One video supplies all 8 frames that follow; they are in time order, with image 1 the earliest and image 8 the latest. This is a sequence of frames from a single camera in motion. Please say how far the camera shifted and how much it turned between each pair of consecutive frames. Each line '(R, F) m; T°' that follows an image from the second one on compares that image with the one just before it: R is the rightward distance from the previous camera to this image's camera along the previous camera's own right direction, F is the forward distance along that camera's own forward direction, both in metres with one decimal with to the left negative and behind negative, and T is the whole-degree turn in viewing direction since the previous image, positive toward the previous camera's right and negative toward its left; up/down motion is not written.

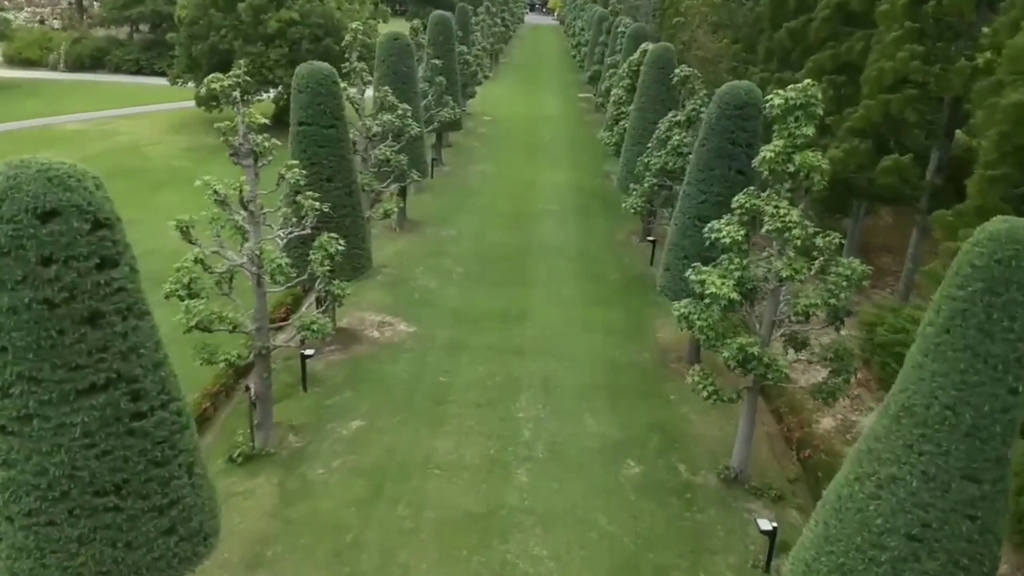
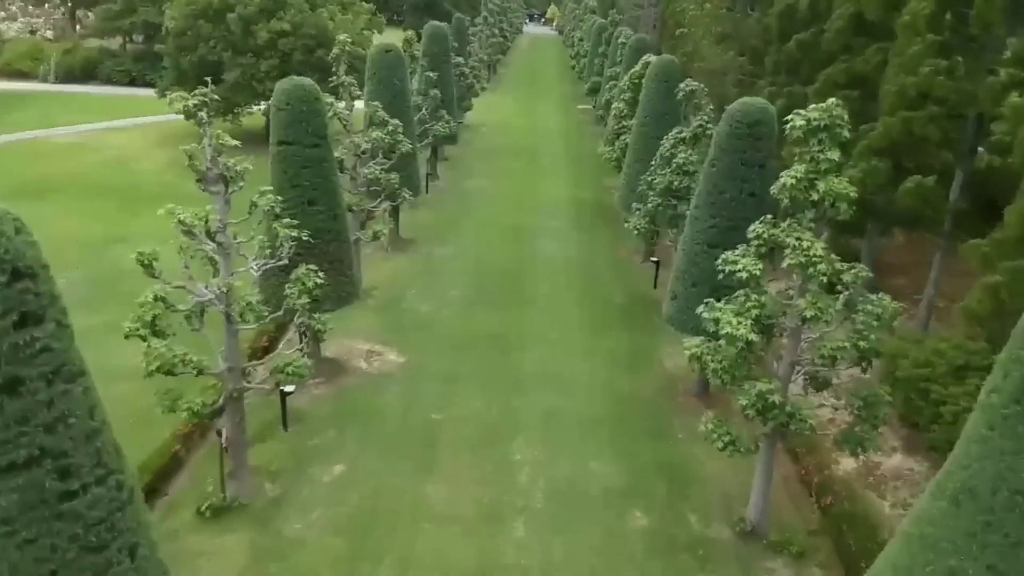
(+0.1, +1.0) m; 0°
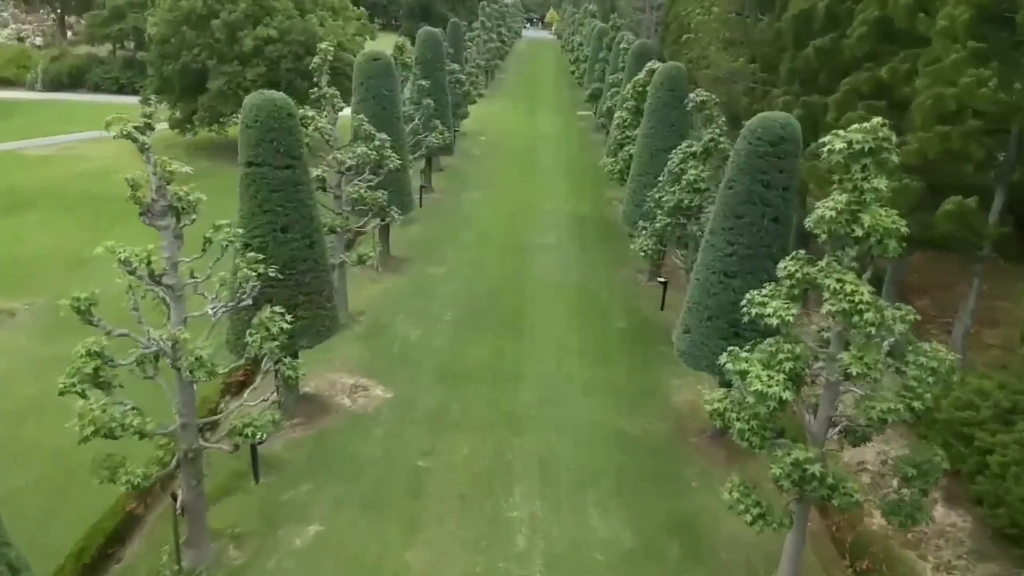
(+0.1, +1.3) m; 0°
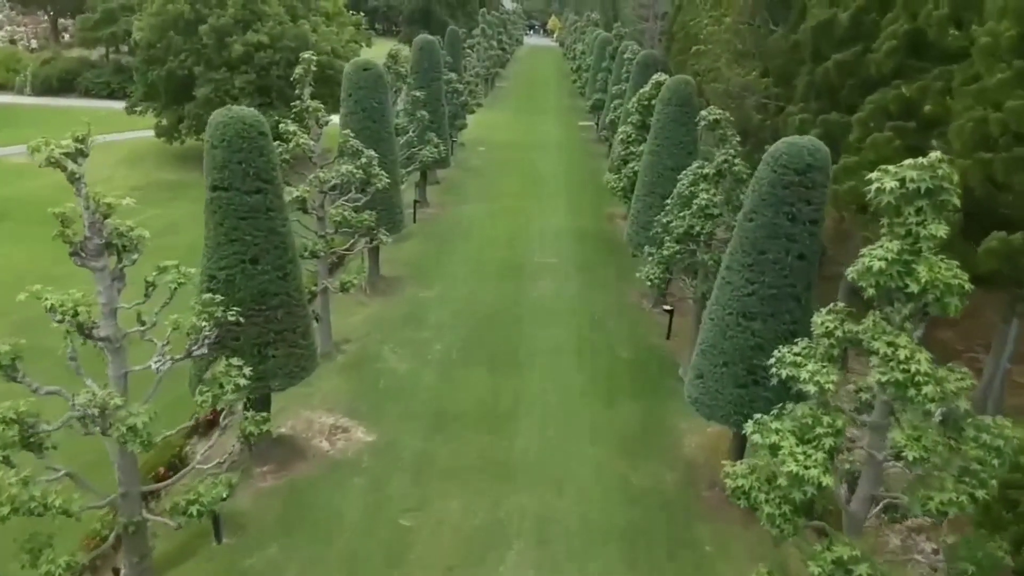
(+0.1, +1.2) m; 0°
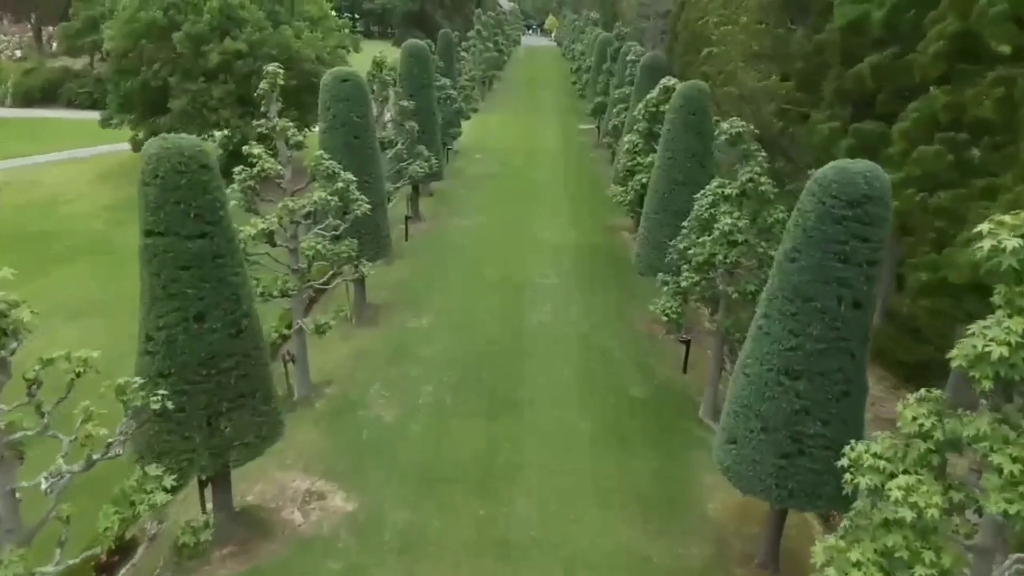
(+0.1, +1.7) m; 0°
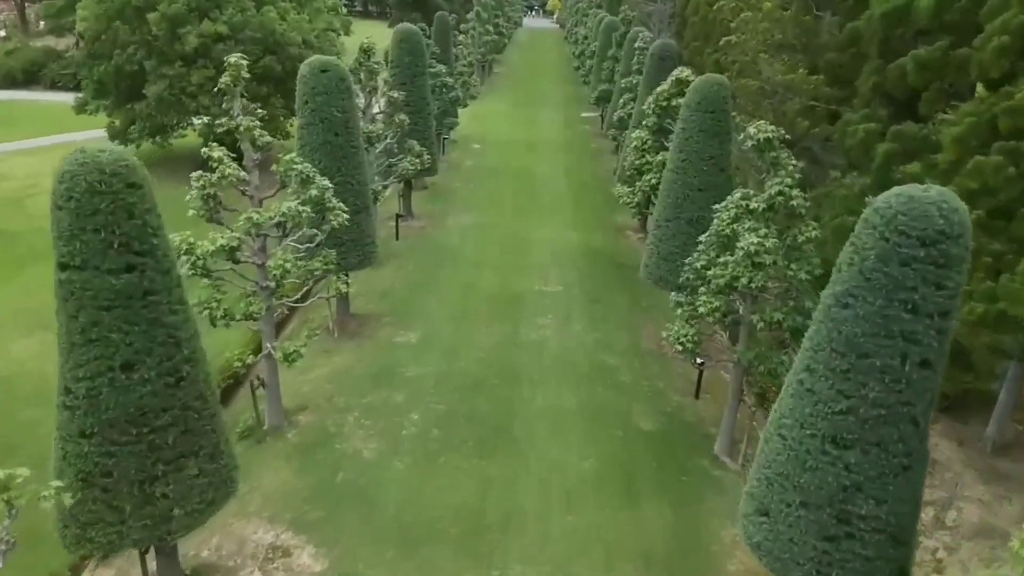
(+0.1, +1.5) m; 0°
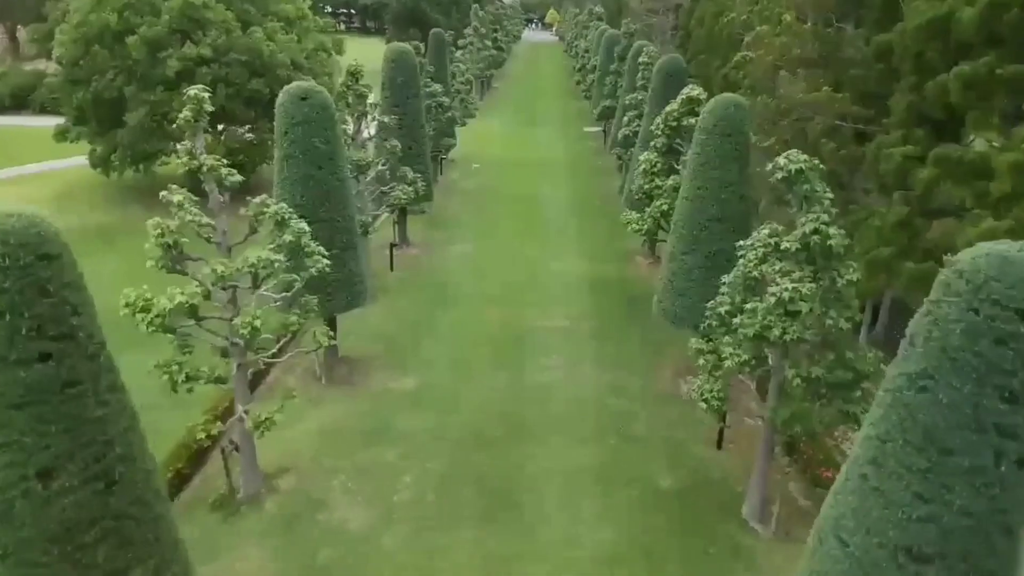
(0.0, +1.3) m; 0°
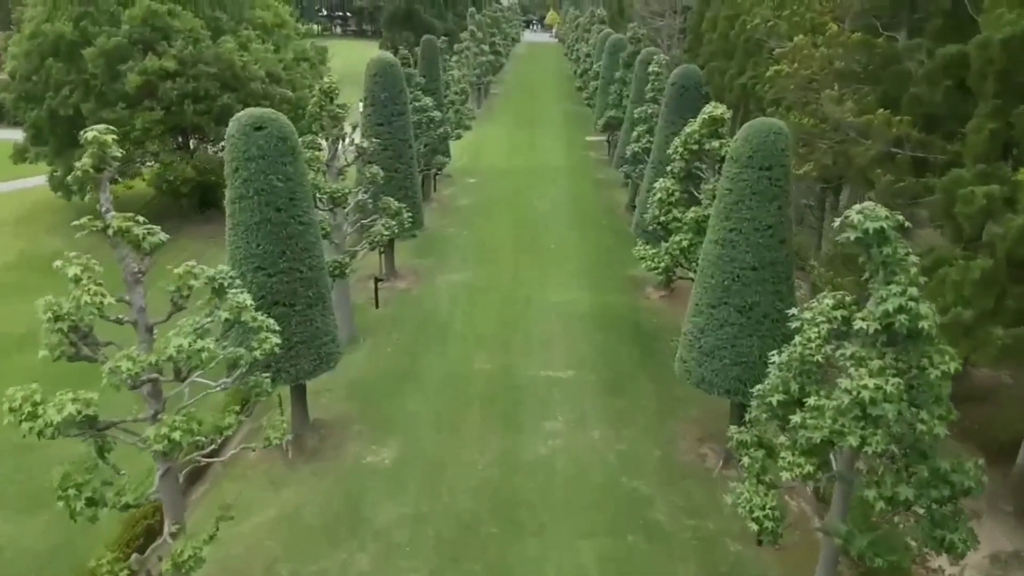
(+0.1, +2.2) m; 0°
